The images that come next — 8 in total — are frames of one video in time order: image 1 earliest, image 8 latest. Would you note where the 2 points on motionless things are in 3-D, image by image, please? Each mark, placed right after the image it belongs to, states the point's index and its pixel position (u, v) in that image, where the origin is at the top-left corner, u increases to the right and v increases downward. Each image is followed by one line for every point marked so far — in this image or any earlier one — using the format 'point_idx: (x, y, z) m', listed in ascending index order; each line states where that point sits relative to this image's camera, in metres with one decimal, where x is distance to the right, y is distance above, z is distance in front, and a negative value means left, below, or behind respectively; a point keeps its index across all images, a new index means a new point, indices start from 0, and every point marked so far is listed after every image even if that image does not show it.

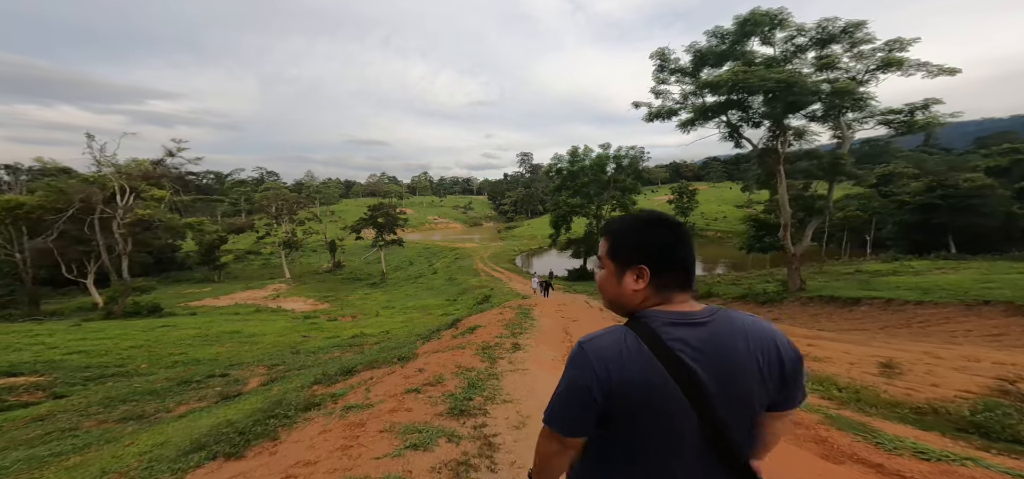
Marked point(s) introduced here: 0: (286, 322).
0: (-11.5, -4.1, +18.8) m
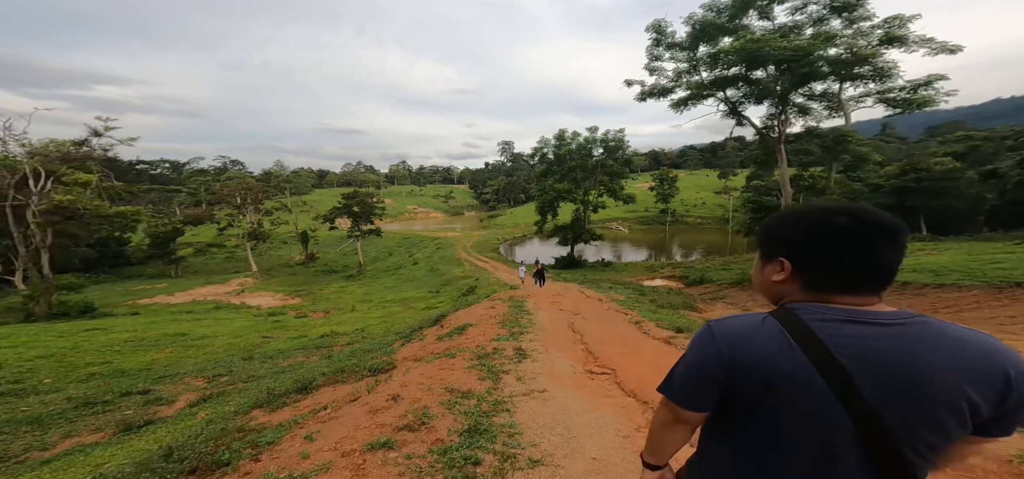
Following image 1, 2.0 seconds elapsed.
0: (-12.0, -3.6, +16.8) m
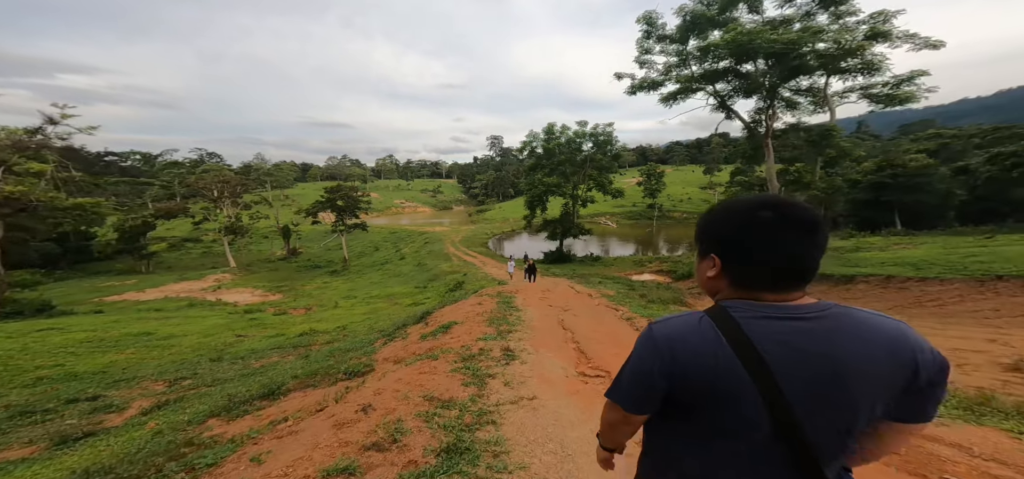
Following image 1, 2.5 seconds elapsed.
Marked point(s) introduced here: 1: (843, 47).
0: (-12.6, -3.4, +16.1) m
1: (+12.2, +6.9, +13.4) m
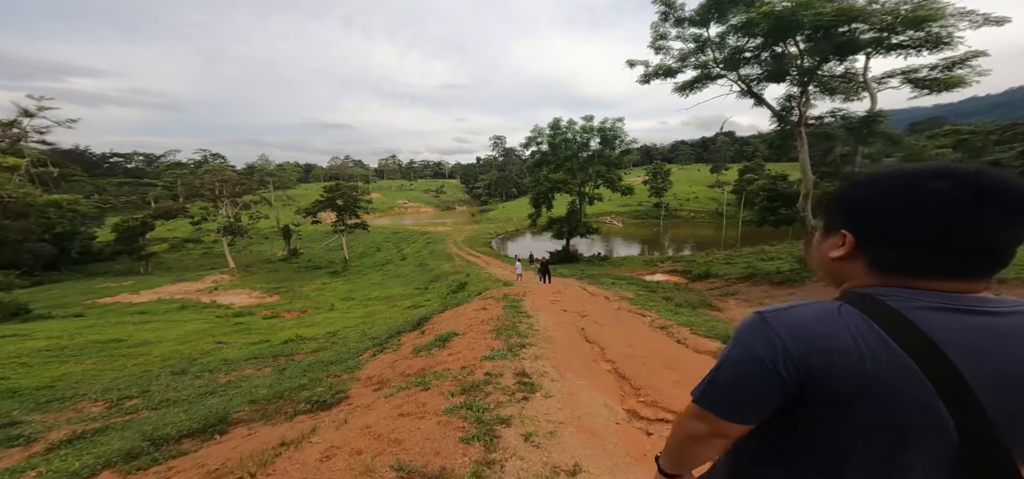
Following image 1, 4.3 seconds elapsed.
0: (-12.3, -3.3, +14.9) m
1: (+12.5, +7.0, +12.0) m
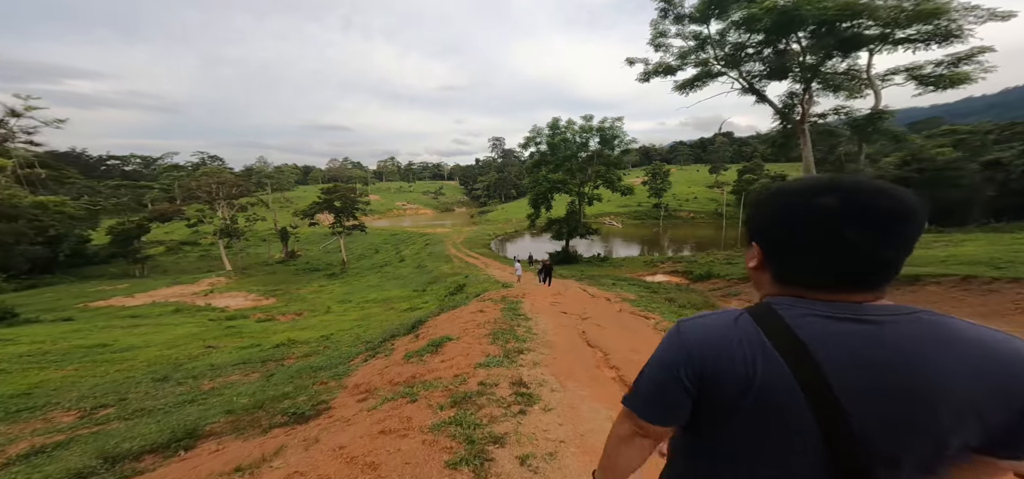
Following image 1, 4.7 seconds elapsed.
0: (-12.3, -3.4, +14.5) m
1: (+12.4, +7.1, +11.7) m
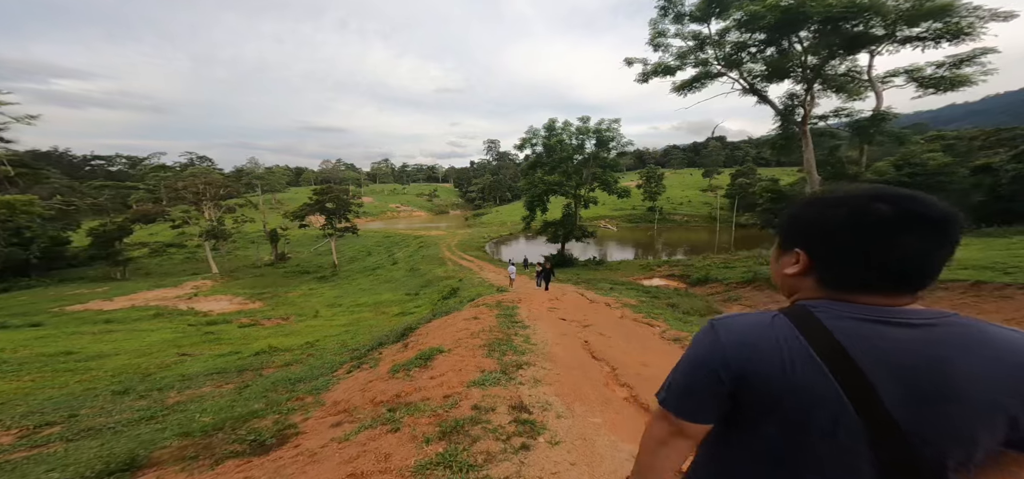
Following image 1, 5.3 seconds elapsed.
0: (-12.5, -3.4, +13.8) m
1: (+12.3, +6.9, +11.4) m
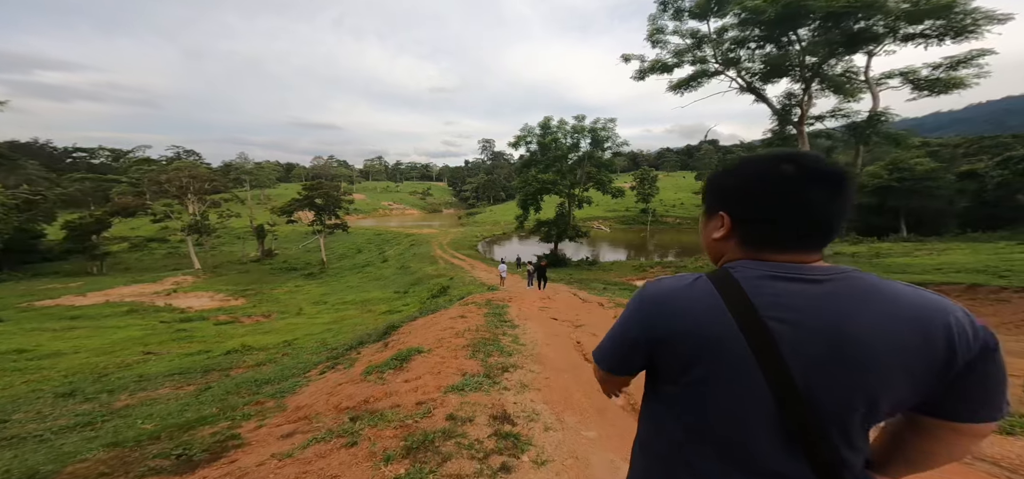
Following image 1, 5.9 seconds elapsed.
0: (-12.9, -3.1, +13.1) m
1: (+12.1, +6.9, +11.2) m
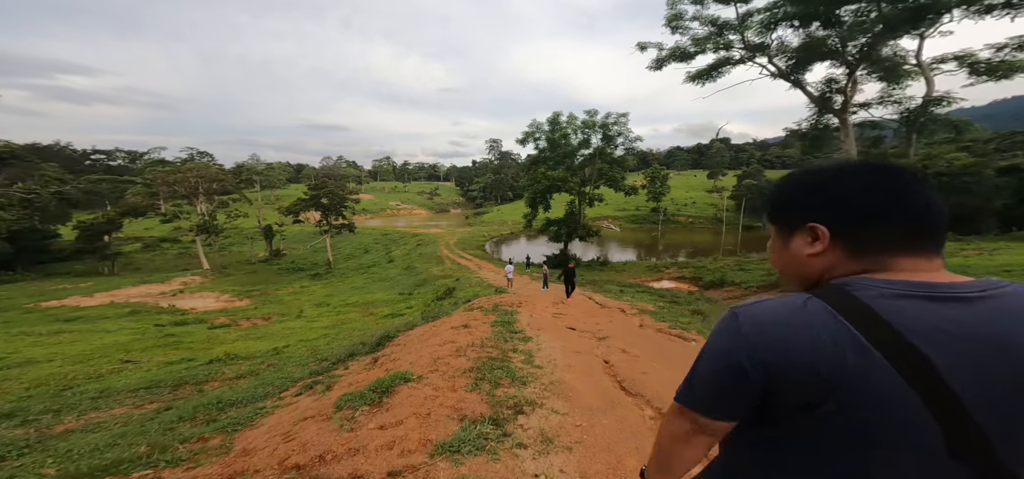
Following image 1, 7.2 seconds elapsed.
0: (-12.5, -3.1, +12.4) m
1: (+12.4, +7.0, +9.9) m
